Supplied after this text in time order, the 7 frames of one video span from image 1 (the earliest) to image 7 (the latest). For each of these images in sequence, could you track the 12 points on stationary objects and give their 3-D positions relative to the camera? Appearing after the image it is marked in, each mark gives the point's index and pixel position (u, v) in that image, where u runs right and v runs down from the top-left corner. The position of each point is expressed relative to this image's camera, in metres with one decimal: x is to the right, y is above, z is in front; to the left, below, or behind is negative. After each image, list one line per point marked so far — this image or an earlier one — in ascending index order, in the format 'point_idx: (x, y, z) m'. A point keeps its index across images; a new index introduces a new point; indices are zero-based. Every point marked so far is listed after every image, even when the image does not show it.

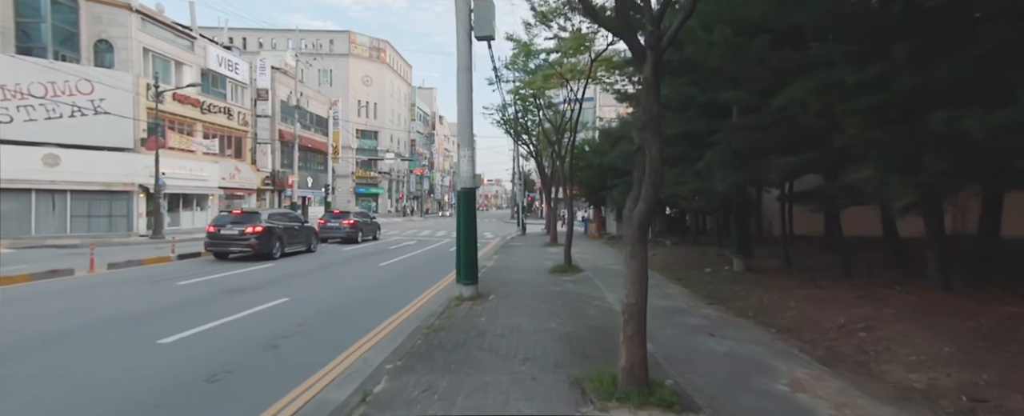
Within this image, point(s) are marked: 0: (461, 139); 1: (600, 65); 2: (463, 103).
0: (-1.1, +1.5, +10.4) m
1: (+3.1, +5.2, +16.7) m
2: (-1.1, +2.3, +10.4) m
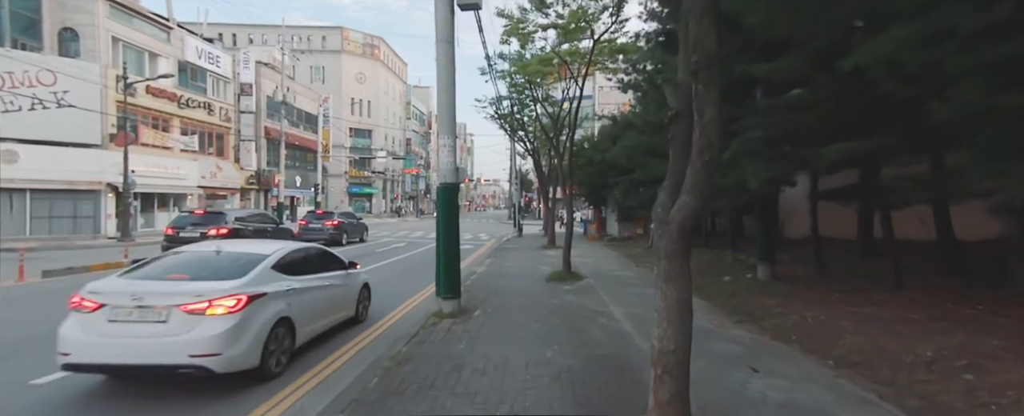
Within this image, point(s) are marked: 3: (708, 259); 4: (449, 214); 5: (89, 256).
0: (-1.3, +1.5, +8.8) m
1: (+2.9, +5.2, +15.1) m
2: (-1.3, +2.3, +8.8) m
3: (+6.0, -1.6, +14.2) m
4: (-1.1, -0.1, +8.7) m
5: (-16.7, -1.9, +18.6) m
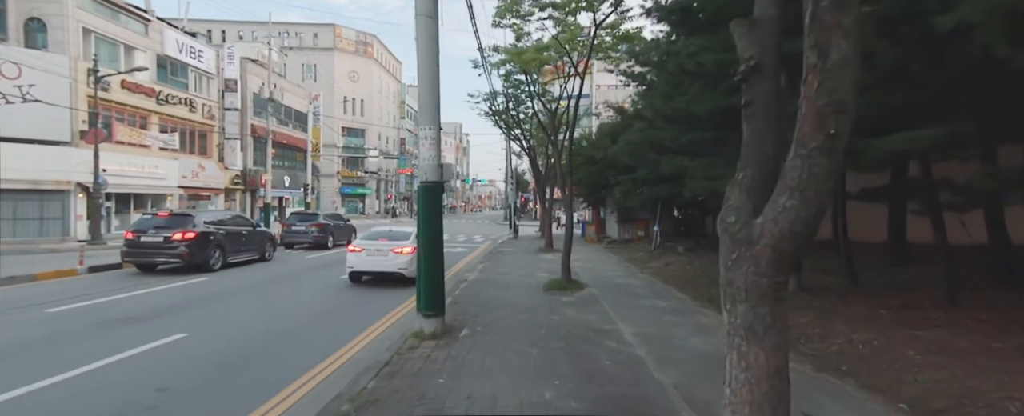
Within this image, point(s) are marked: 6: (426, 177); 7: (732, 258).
0: (-1.5, +1.5, +7.6) m
1: (+2.7, +5.2, +14.0) m
2: (-1.4, +2.3, +7.6) m
3: (+5.8, -1.6, +13.0) m
4: (-1.2, -0.2, +7.5) m
5: (-16.9, -1.9, +17.2) m
6: (-1.3, +0.5, +7.5) m
7: (+0.9, -0.2, +1.9) m
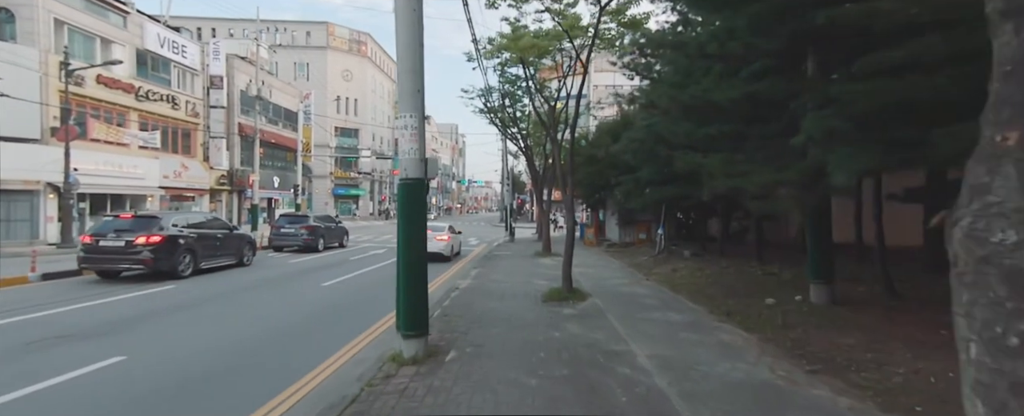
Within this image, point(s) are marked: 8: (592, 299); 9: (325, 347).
0: (-1.5, +1.5, +6.5) m
1: (+2.6, +5.1, +12.9) m
2: (-1.5, +2.3, +6.5) m
3: (+5.7, -1.7, +12.0) m
4: (-1.3, -0.2, +6.4) m
5: (-17.0, -2.0, +16.0) m
6: (-1.4, +0.5, +6.4) m
7: (+0.9, -0.2, +0.8) m
8: (+1.8, -2.0, +10.5) m
9: (-3.1, -2.3, +7.8) m
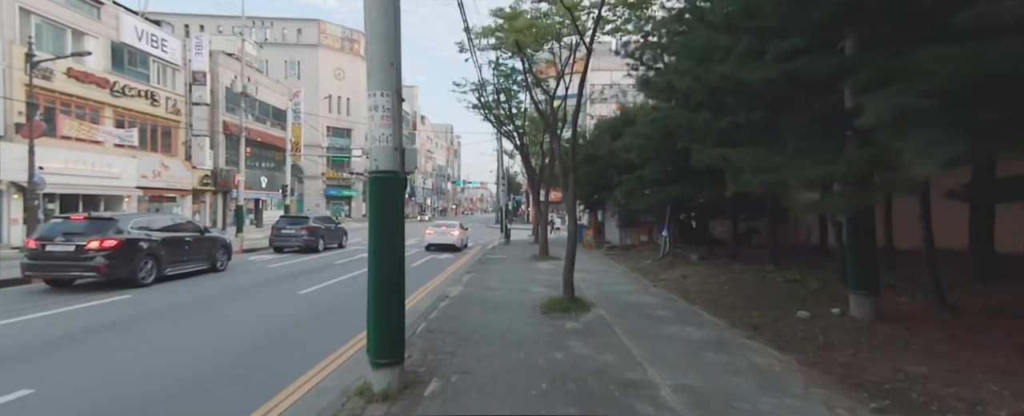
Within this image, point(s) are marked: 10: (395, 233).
0: (-1.6, +1.5, +5.3) m
1: (+2.5, +5.1, +11.8) m
2: (-1.5, +2.3, +5.3) m
3: (+5.6, -1.7, +10.9) m
4: (-1.4, -0.2, +5.2) m
5: (-17.2, -2.0, +14.7) m
6: (-1.5, +0.5, +5.3) m
7: (+0.9, -0.2, -0.3) m
8: (+1.7, -2.0, +9.3) m
9: (-3.1, -2.3, +6.7) m
10: (-1.3, -0.2, +5.2) m
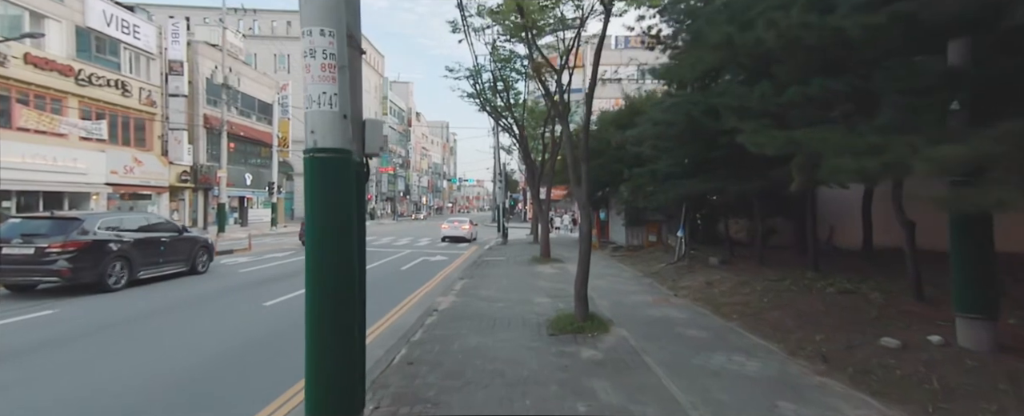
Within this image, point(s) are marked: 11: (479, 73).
0: (-1.5, +1.5, +3.6) m
1: (+2.5, +5.2, +10.1) m
2: (-1.5, +2.3, +3.6) m
3: (+5.6, -1.6, +9.2) m
4: (-1.3, -0.2, +3.5) m
5: (-17.2, -2.0, +12.8) m
6: (-1.4, +0.5, +3.5) m
7: (+1.0, -0.2, -2.0) m
8: (+1.7, -2.0, +7.6) m
9: (-3.1, -2.3, +4.9) m
10: (-1.3, -0.2, +3.5) m
11: (-1.3, +5.4, +18.9) m
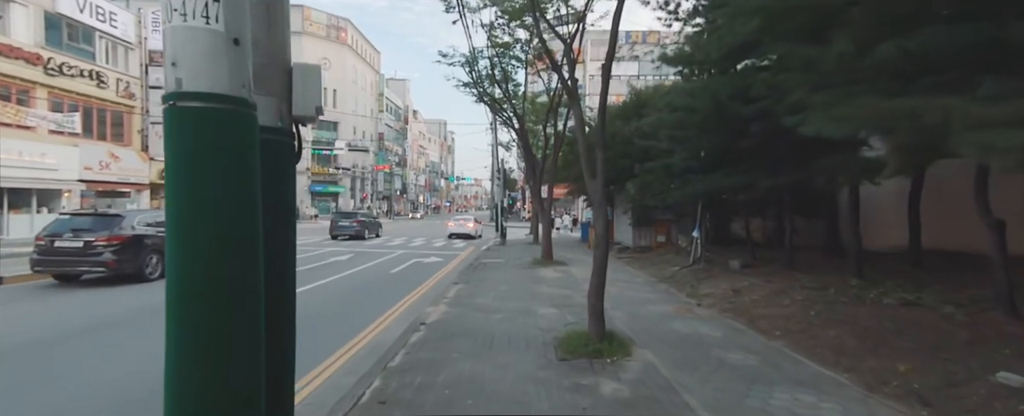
0: (-1.5, +1.5, +2.1) m
1: (+2.5, +5.2, +8.7) m
2: (-1.5, +2.3, +2.2) m
3: (+5.6, -1.6, +7.8) m
4: (-1.3, -0.1, +2.1) m
5: (-17.2, -1.9, +11.4) m
6: (-1.4, +0.5, +2.1) m
7: (+1.0, -0.1, -3.4) m
8: (+1.7, -1.9, +6.2) m
9: (-3.1, -2.2, +3.5) m
10: (-1.2, -0.1, +2.1) m
11: (-1.4, +5.5, +17.5) m
